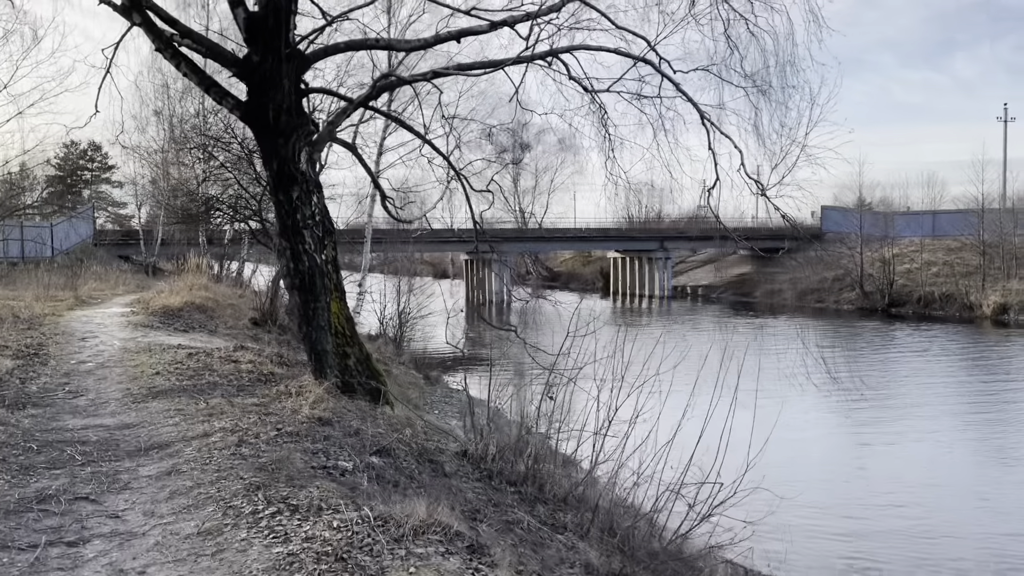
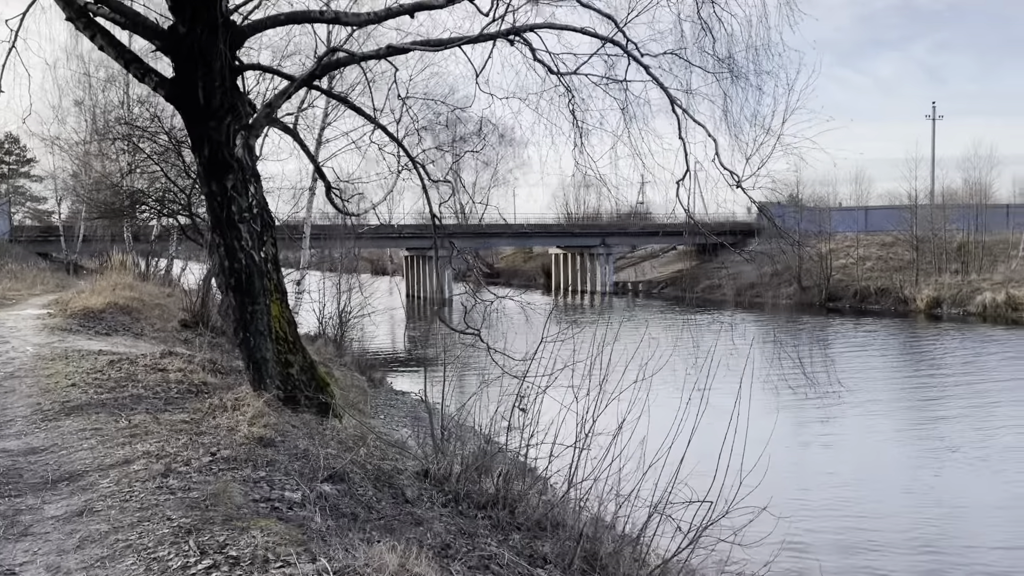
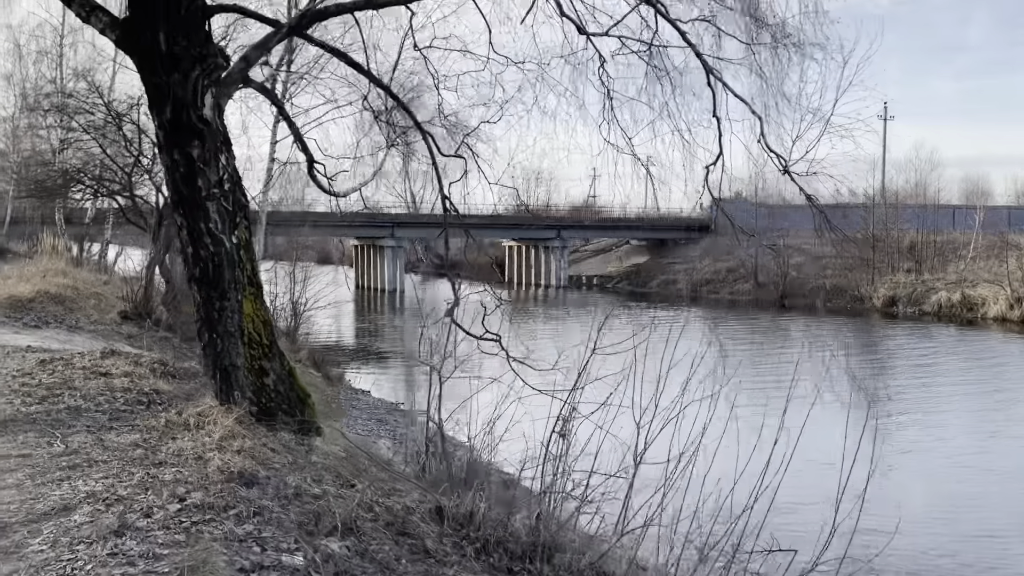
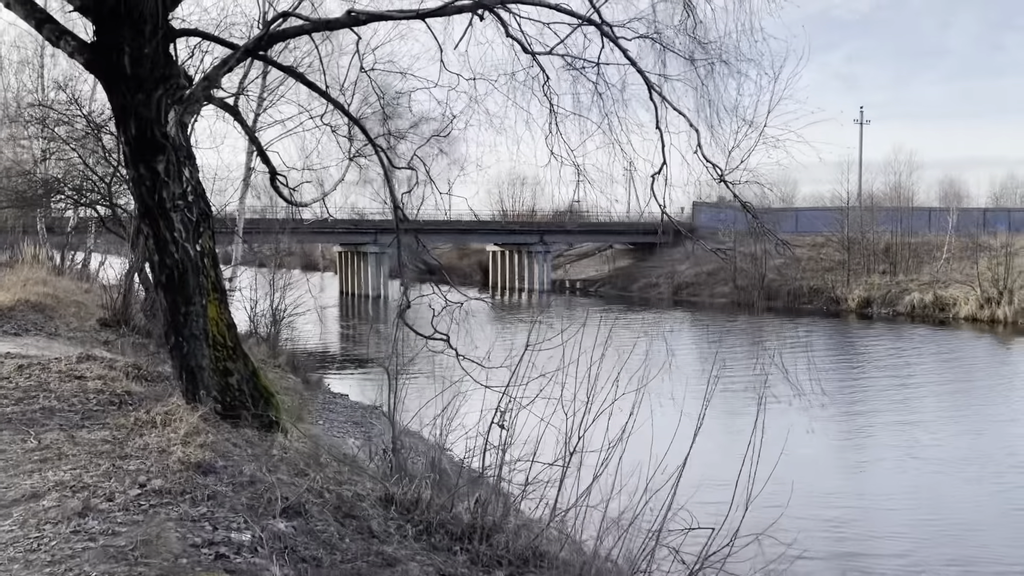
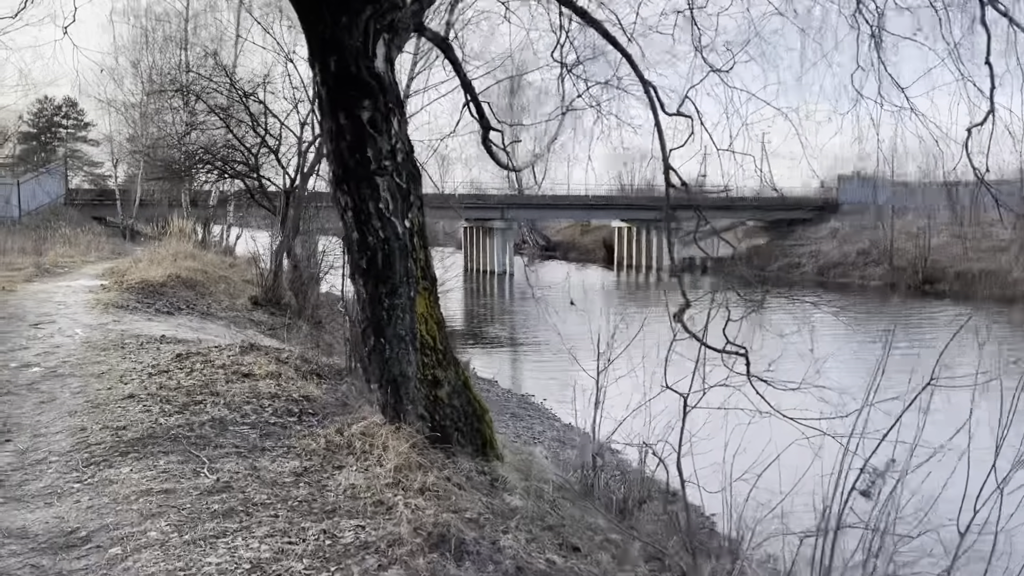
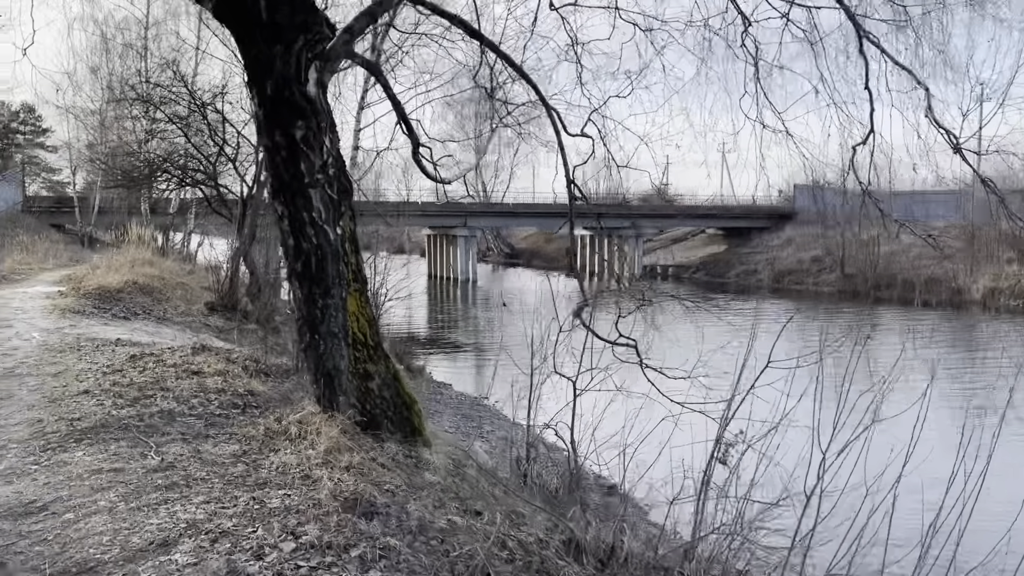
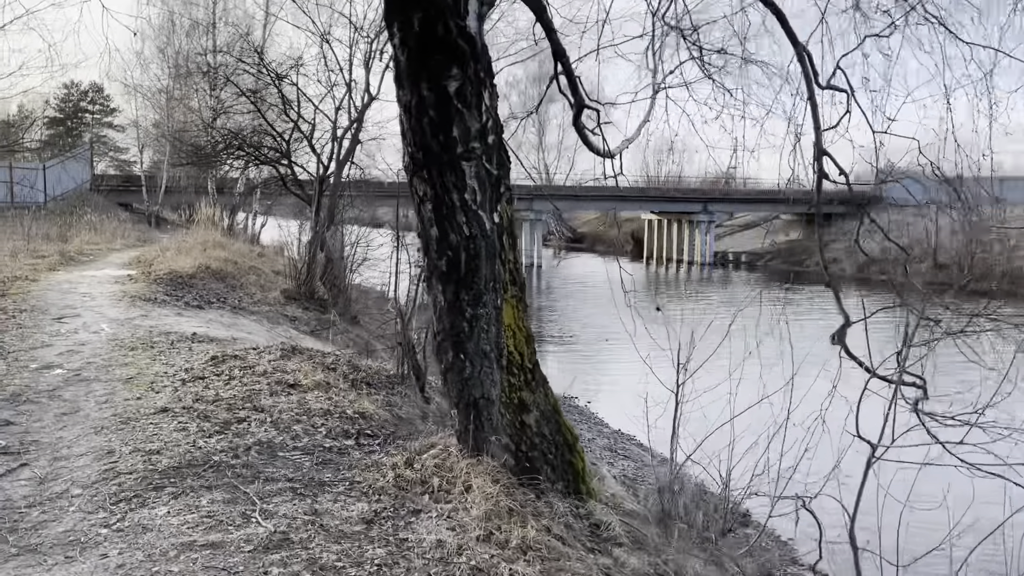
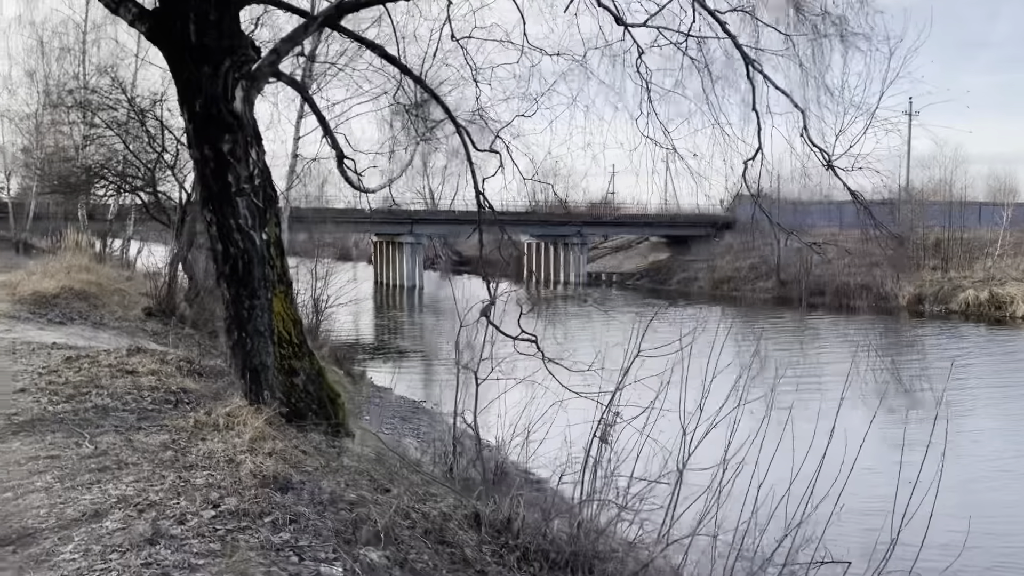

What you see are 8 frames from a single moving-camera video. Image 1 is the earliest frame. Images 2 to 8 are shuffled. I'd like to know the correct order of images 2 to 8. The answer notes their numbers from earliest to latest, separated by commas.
2, 4, 3, 8, 6, 5, 7
